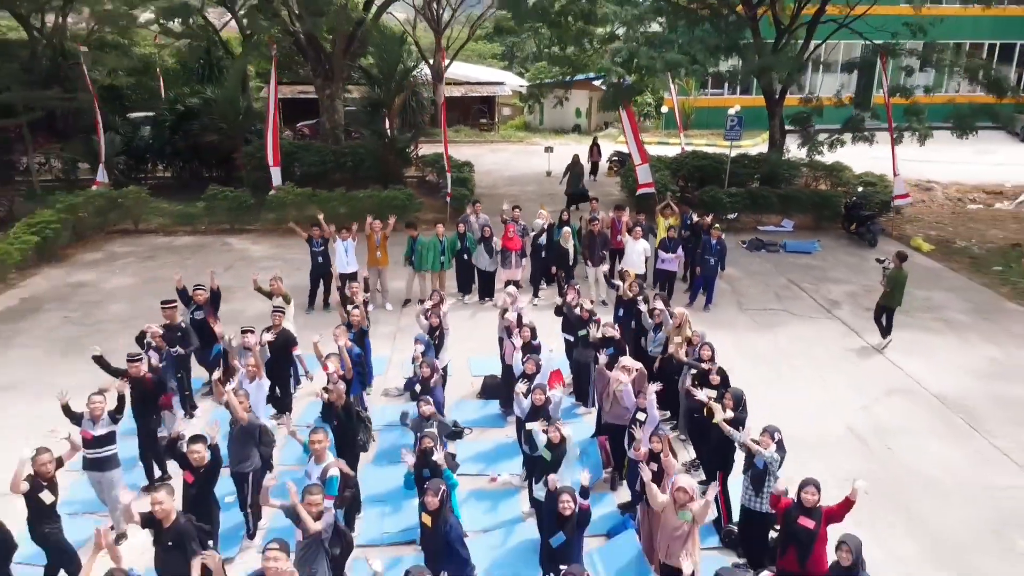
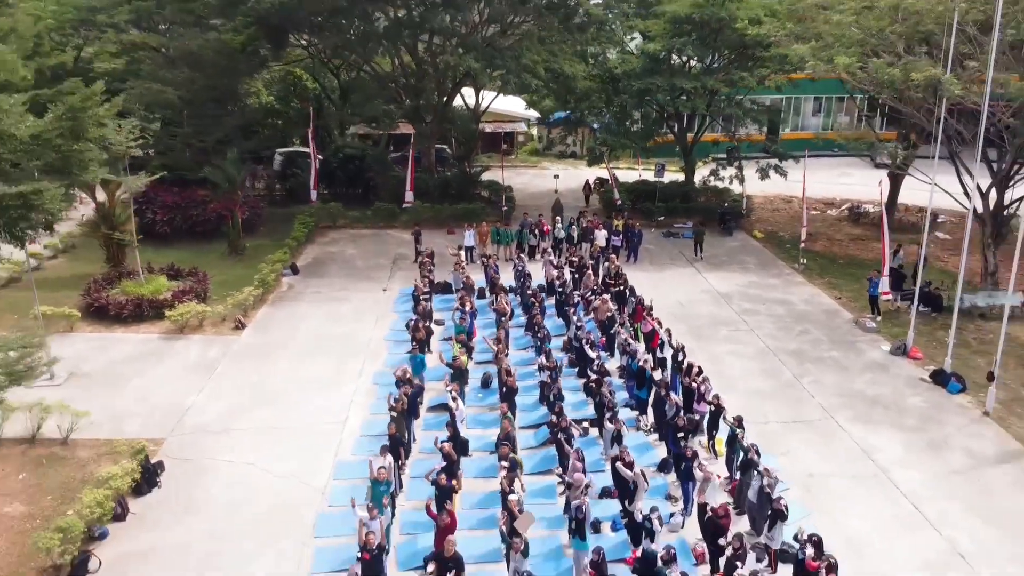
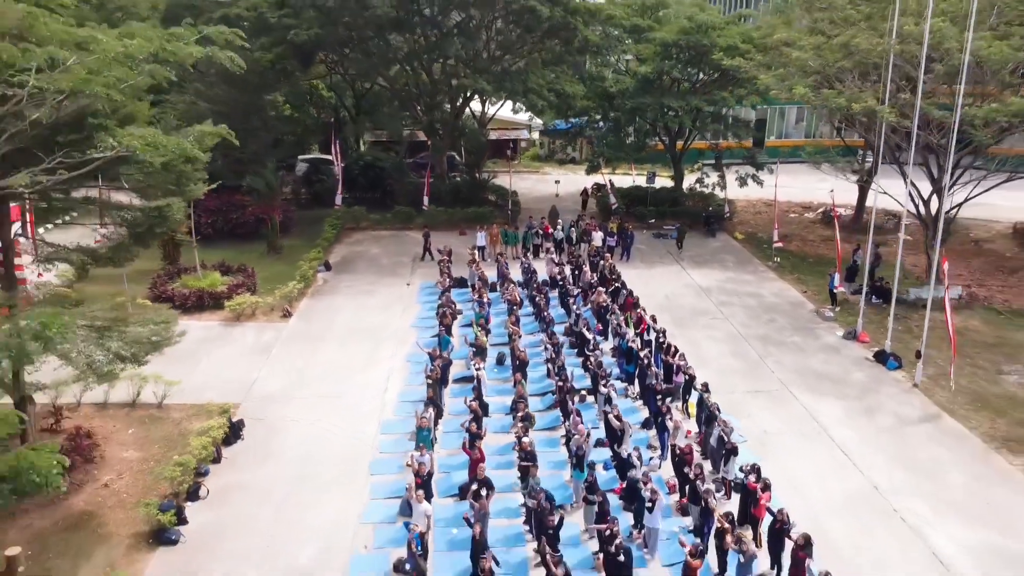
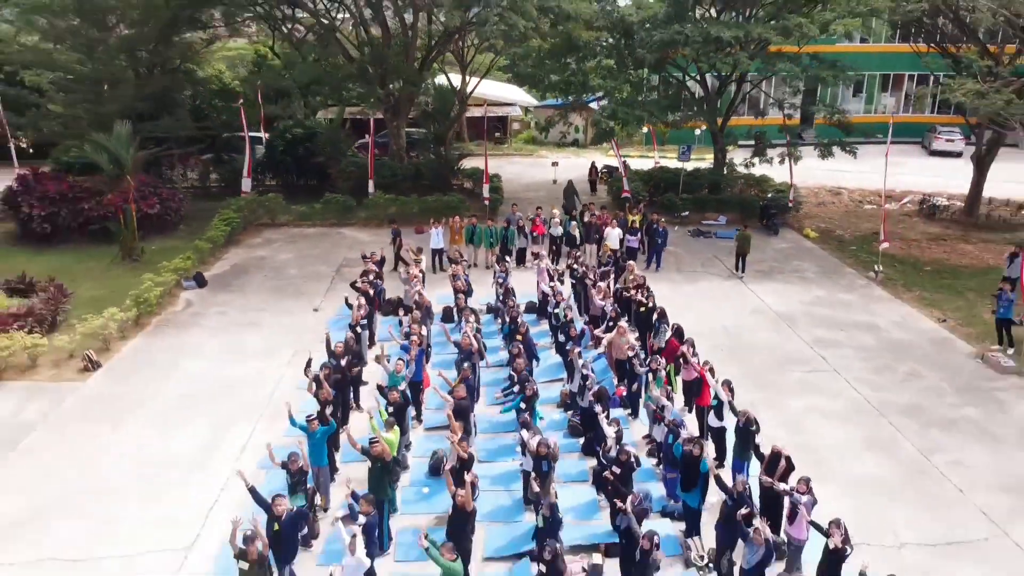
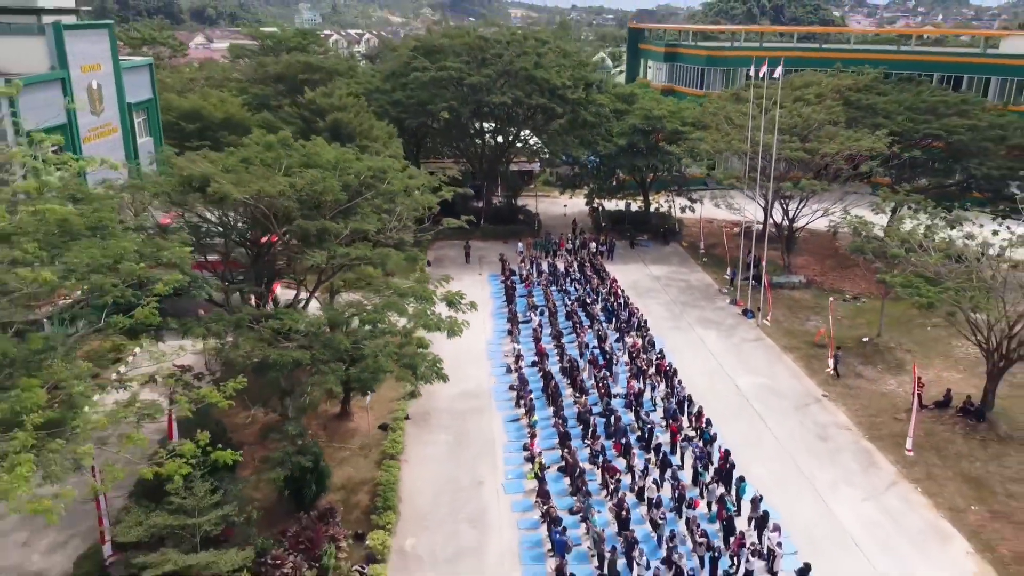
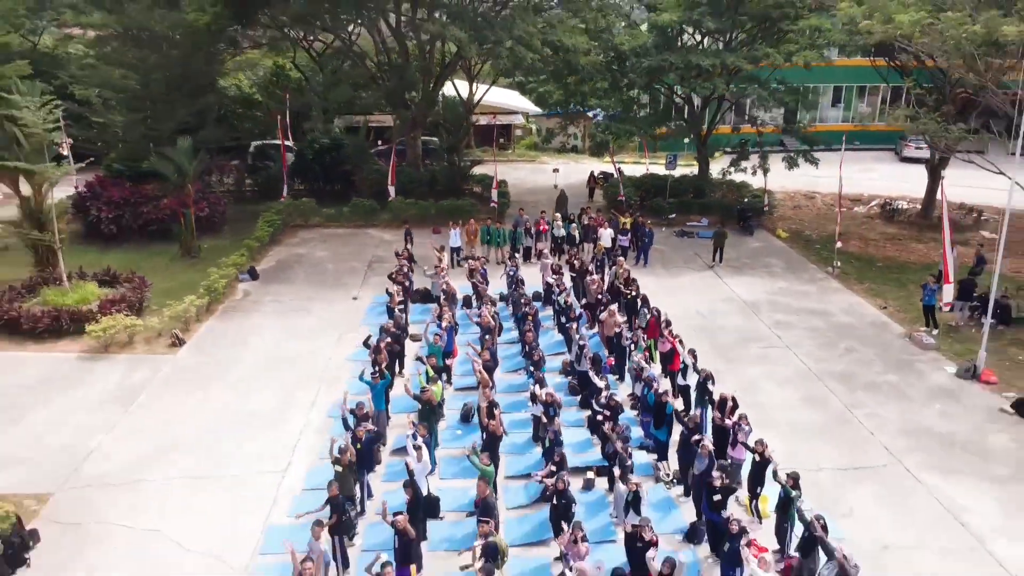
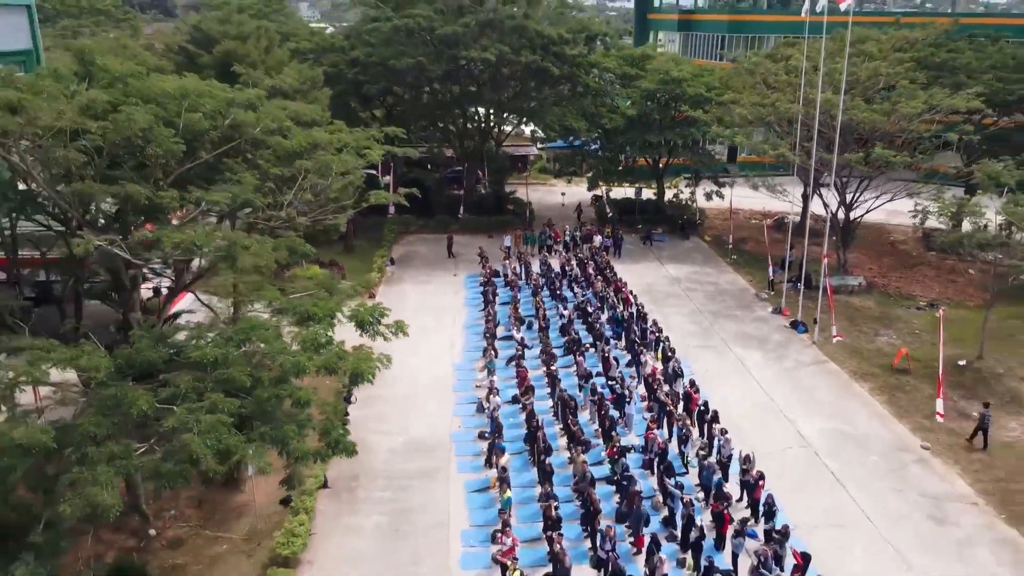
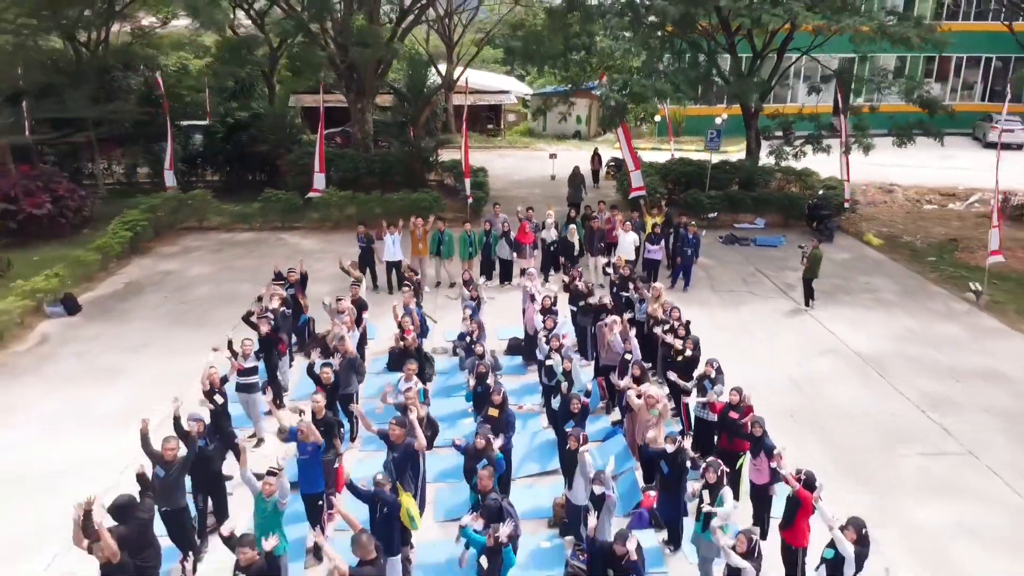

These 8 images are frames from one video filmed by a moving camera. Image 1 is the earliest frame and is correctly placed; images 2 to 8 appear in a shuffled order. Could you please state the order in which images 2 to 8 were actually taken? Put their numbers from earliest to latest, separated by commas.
8, 4, 6, 2, 3, 7, 5
